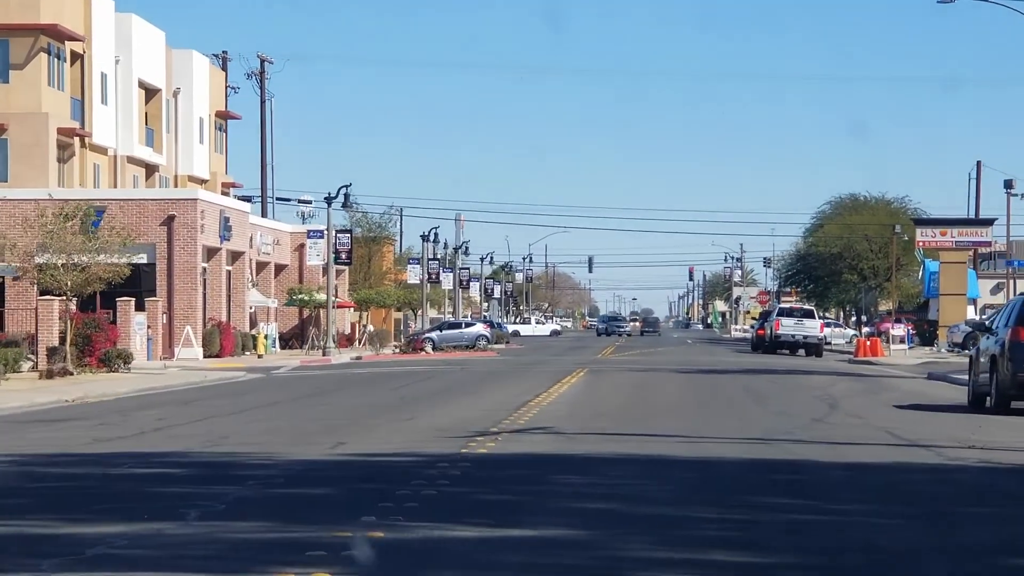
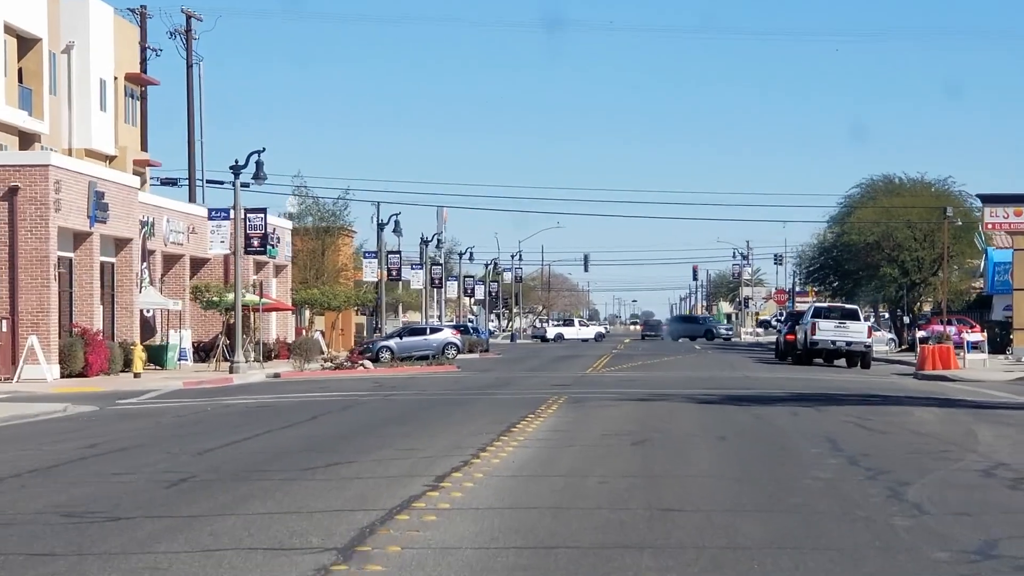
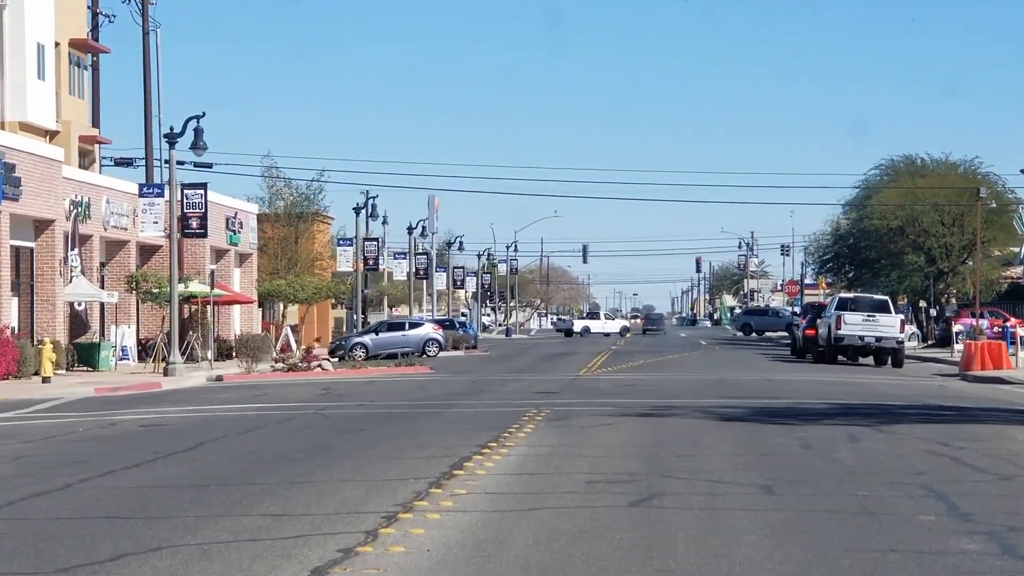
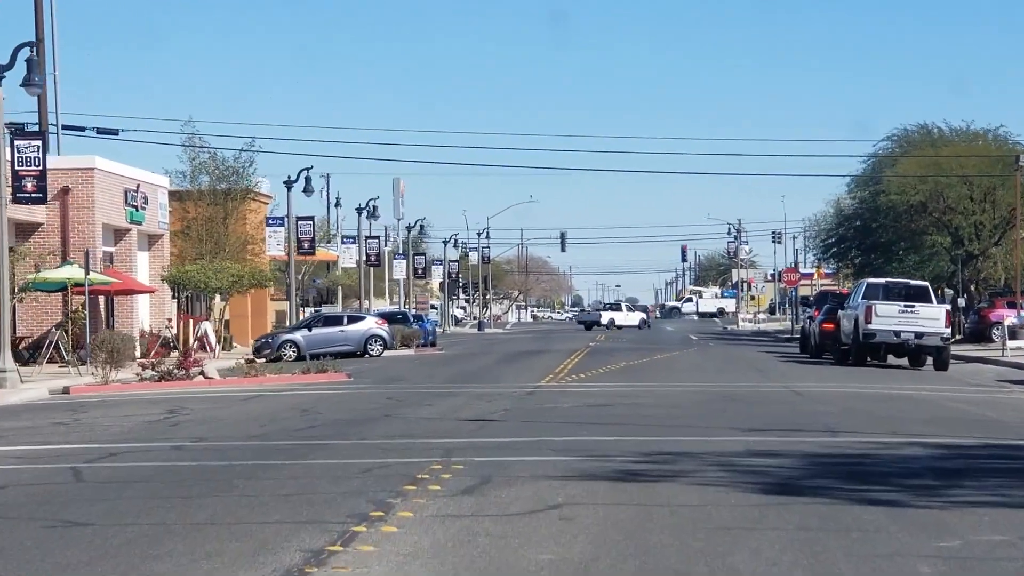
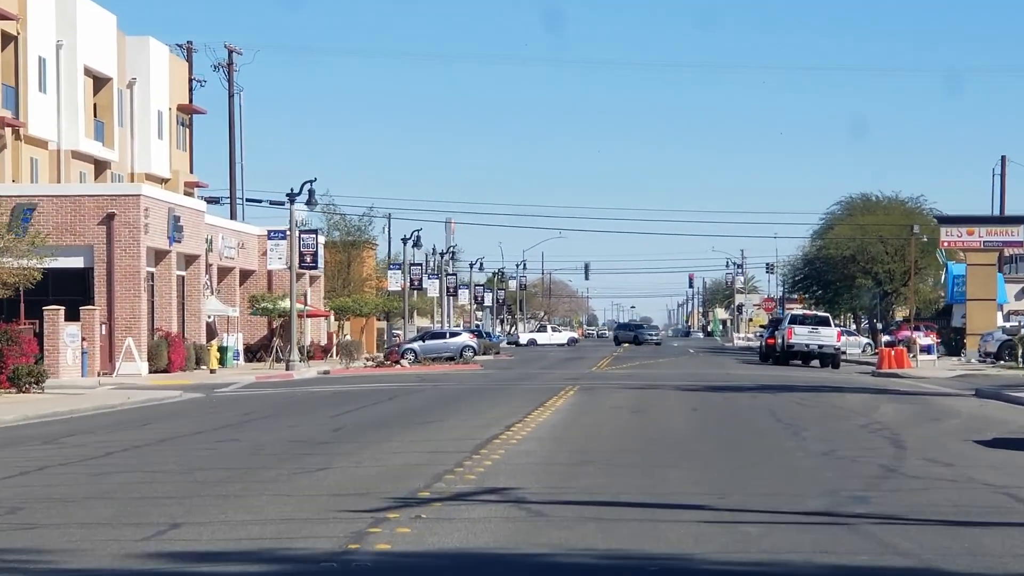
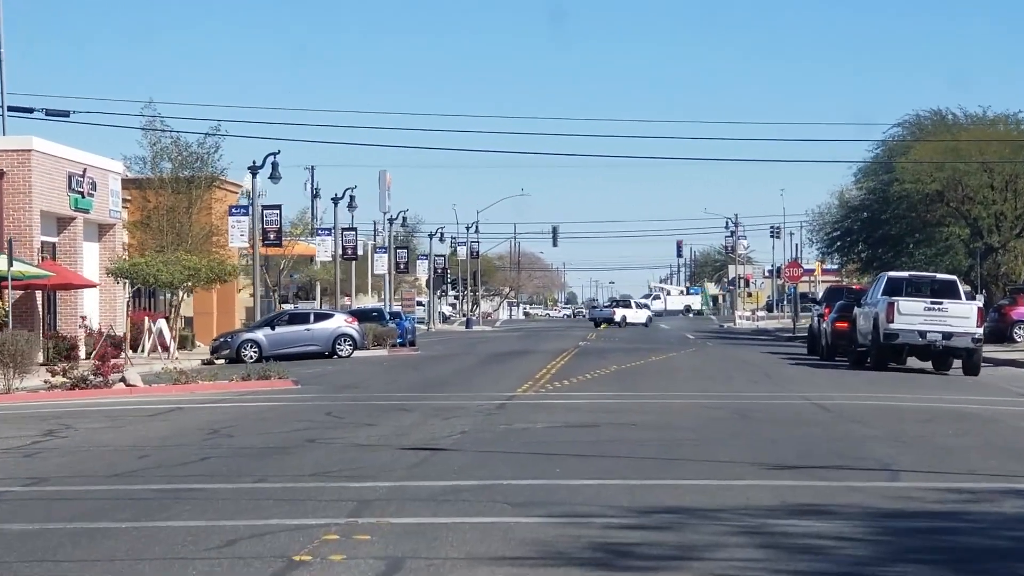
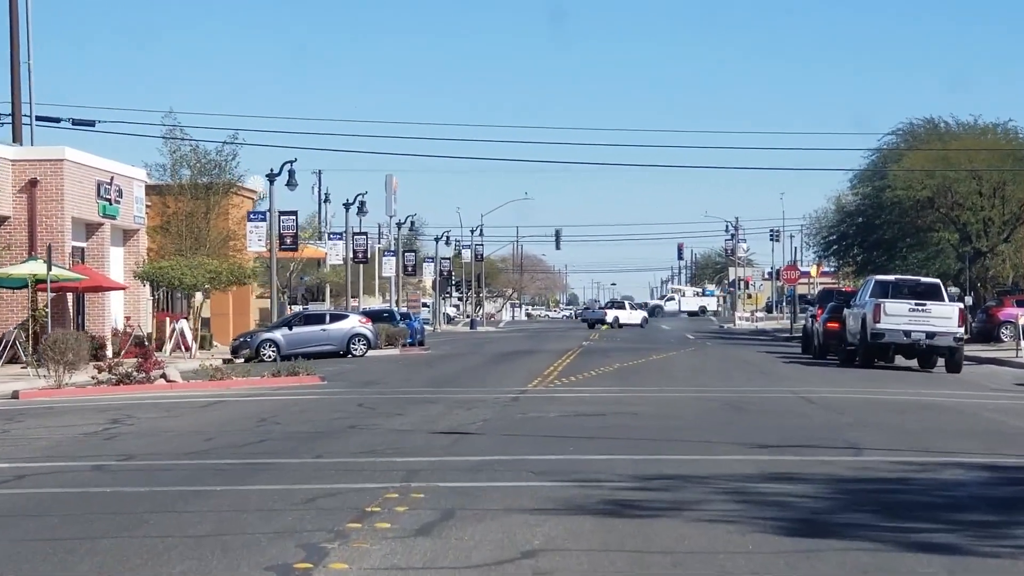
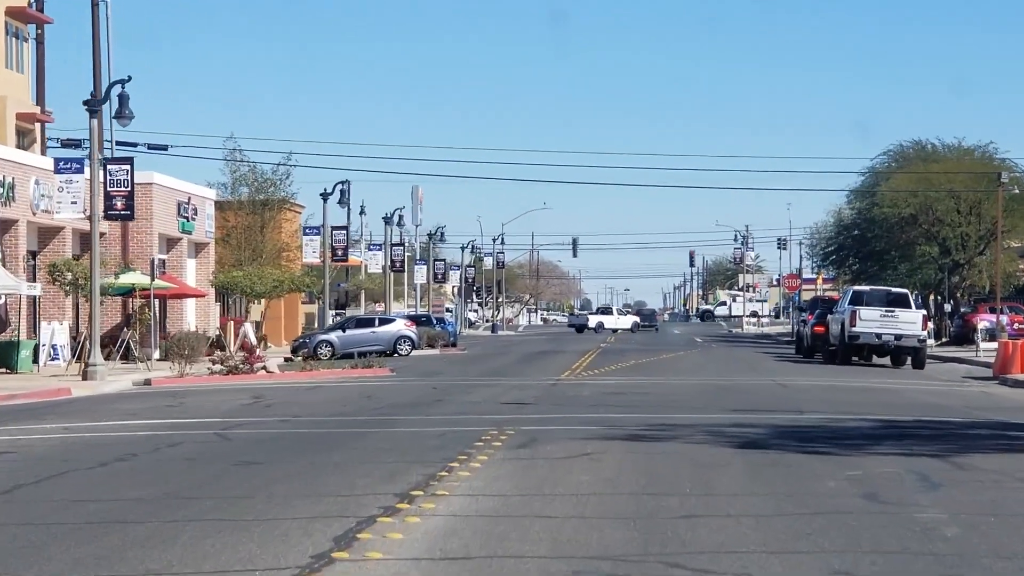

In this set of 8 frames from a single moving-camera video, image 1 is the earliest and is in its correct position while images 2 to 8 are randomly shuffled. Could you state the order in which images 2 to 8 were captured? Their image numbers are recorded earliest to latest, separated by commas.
5, 2, 3, 8, 4, 7, 6
